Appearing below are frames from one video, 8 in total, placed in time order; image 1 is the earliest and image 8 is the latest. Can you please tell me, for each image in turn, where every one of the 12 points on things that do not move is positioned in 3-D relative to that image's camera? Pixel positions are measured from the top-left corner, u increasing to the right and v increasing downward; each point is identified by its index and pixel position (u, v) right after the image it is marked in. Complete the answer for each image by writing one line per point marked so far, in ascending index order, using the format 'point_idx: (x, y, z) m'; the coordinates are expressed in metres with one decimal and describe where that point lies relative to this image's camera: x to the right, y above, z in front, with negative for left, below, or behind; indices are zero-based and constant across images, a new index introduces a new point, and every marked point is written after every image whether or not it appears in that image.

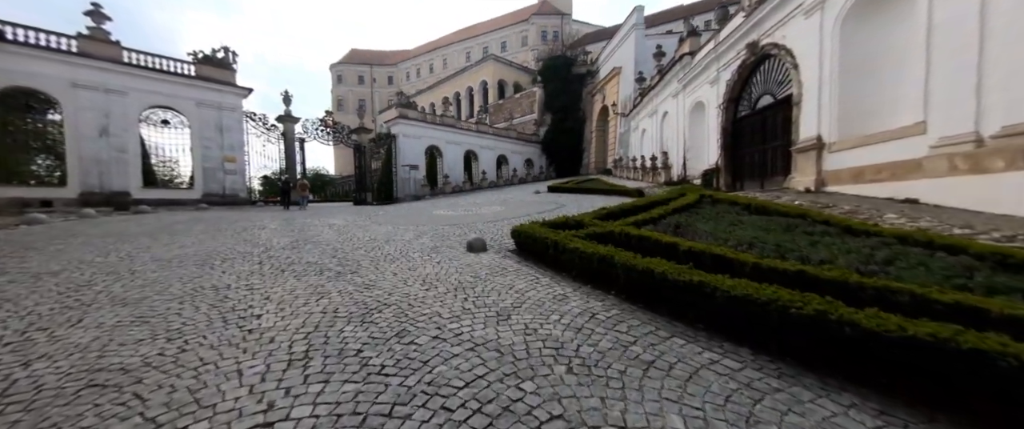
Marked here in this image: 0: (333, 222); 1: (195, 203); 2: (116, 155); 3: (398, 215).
0: (-5.2, -0.2, +9.8) m
1: (-15.8, +0.5, +16.7) m
2: (-17.8, +2.6, +15.1) m
3: (-4.0, 0.0, +11.9) m
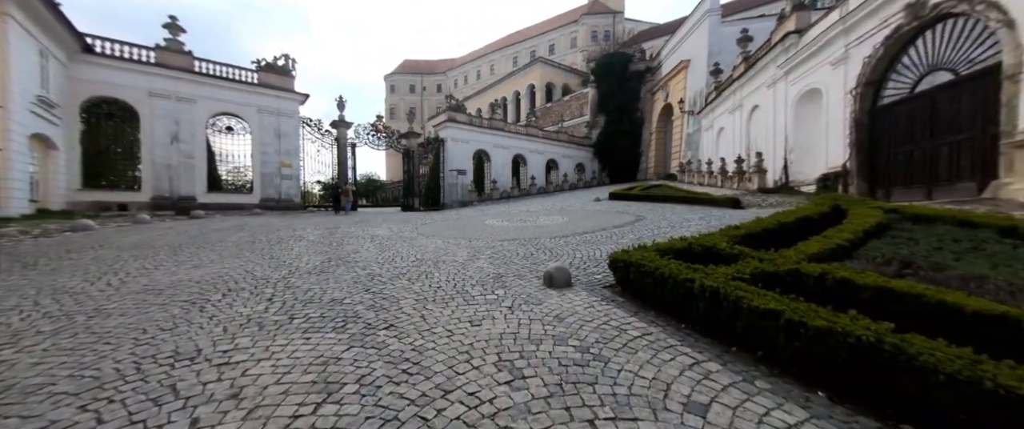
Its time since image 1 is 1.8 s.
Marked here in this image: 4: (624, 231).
0: (-3.5, -0.5, +8.7) m
1: (-13.1, +0.3, +16.9) m
2: (-15.2, +2.4, +15.6) m
3: (-2.0, -0.3, +10.6) m
4: (+2.2, -0.3, +6.8) m
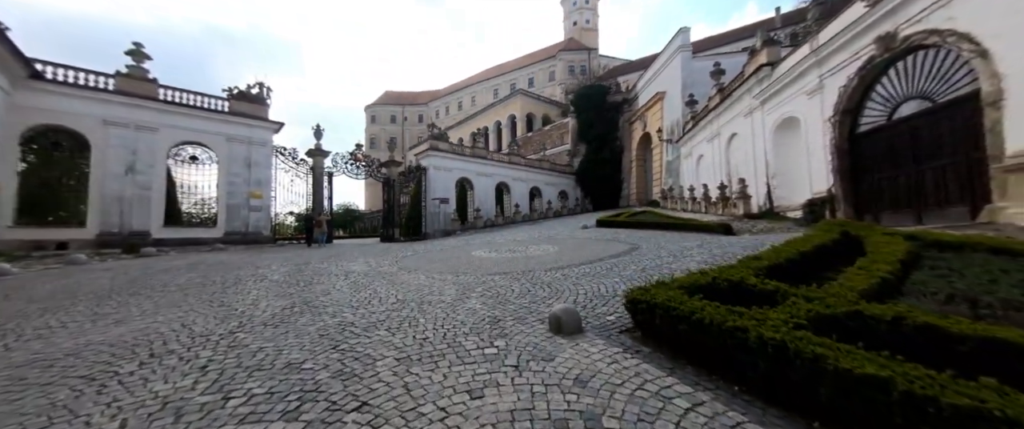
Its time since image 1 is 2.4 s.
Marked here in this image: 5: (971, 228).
0: (-3.7, -1.3, +7.9) m
1: (-13.9, -1.3, +15.6) m
2: (-15.9, +0.9, +14.3) m
3: (-2.4, -1.2, +9.9) m
4: (+2.1, -0.9, +6.3) m
5: (+8.1, -0.2, +5.9) m
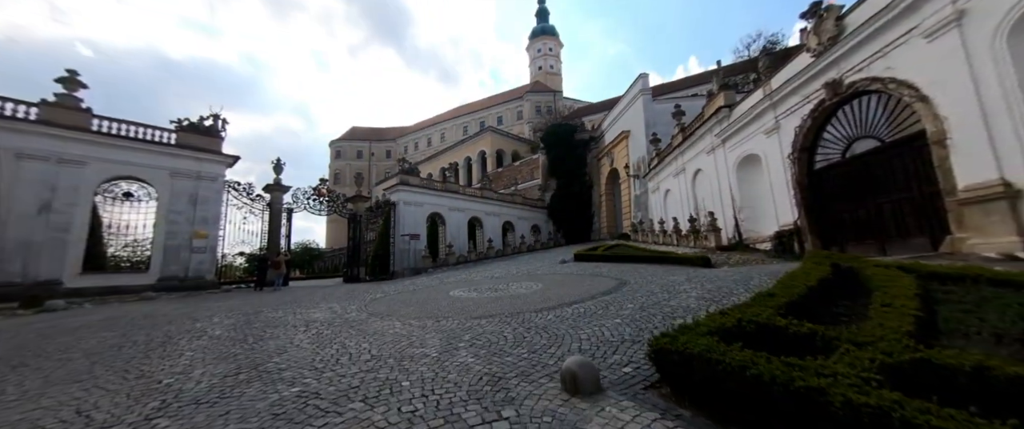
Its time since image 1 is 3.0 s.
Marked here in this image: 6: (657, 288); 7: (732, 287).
0: (-4.1, -2.1, +6.9) m
1: (-14.9, -3.1, +13.6) m
2: (-16.8, -0.7, +12.4) m
3: (-3.0, -2.3, +9.1) m
4: (+1.9, -1.5, +6.0) m
5: (+7.9, -0.8, +6.2) m
6: (+2.9, -1.5, +6.6) m
7: (+3.9, -1.3, +5.9) m
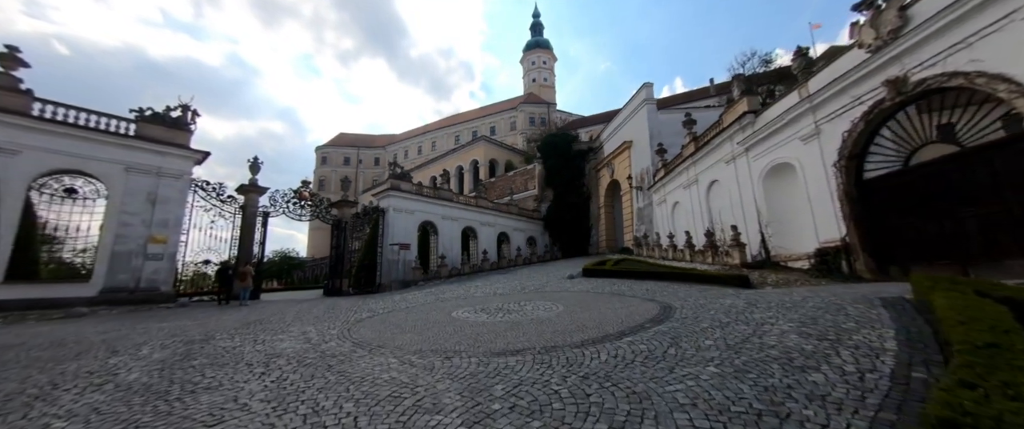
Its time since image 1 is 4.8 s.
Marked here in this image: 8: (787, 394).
0: (-3.6, -2.1, +5.3) m
1: (-14.7, -3.1, +11.5) m
2: (-16.6, -0.6, +10.3) m
3: (-2.6, -2.4, +7.5) m
4: (+2.3, -1.6, +4.6) m
5: (+8.4, -1.0, +5.1) m
6: (+3.3, -1.6, +5.2) m
7: (+4.4, -1.4, +4.6) m
8: (+2.2, -1.5, +2.7) m
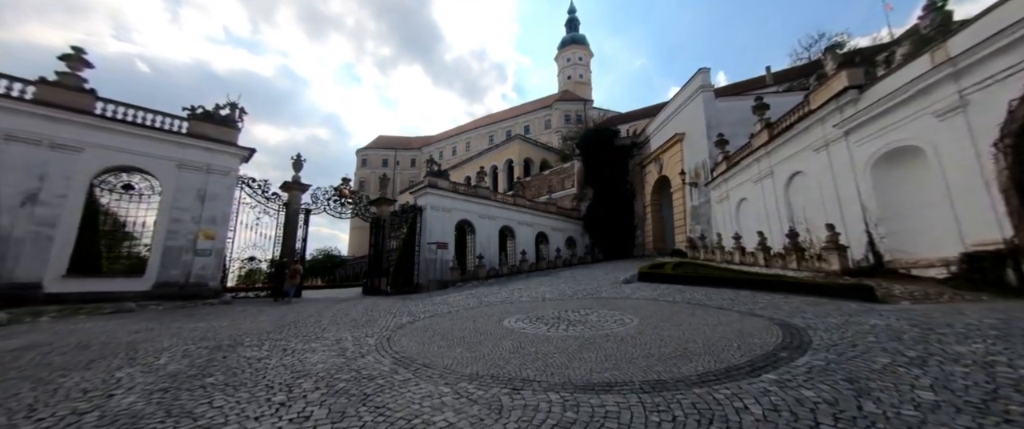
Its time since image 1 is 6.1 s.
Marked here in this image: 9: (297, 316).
0: (-2.6, -1.9, +4.4) m
1: (-13.1, -2.9, +11.6) m
2: (-15.0, -0.4, +10.6) m
3: (-1.4, -2.2, +6.5) m
4: (+3.2, -1.5, +3.1) m
5: (+9.3, -0.9, +3.0) m
6: (+4.3, -1.5, +3.7) m
7: (+5.3, -1.3, +2.9) m
8: (+3.0, -1.3, +1.3) m
9: (-5.4, -2.6, +8.3) m
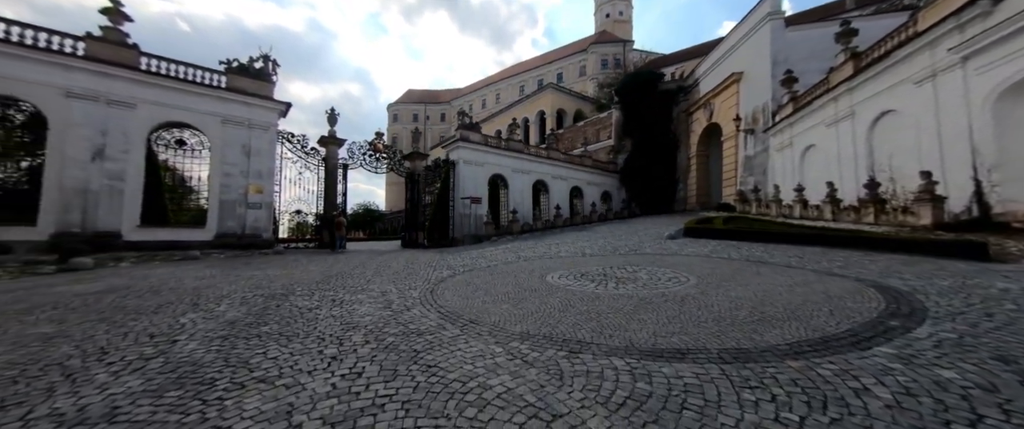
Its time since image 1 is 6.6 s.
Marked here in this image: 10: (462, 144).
0: (-2.0, -1.3, +4.4) m
1: (-11.7, -1.2, +12.6) m
2: (-13.8, +1.1, +11.4) m
3: (-0.6, -1.3, +6.3) m
4: (+3.7, -1.0, +2.5) m
5: (+9.8, -0.5, +1.8) m
6: (+4.8, -0.9, +2.9) m
7: (+5.7, -0.9, +2.1) m
8: (+3.3, -1.1, +0.7) m
9: (-4.4, -1.4, +8.6) m
10: (-2.7, +4.0, +18.5) m
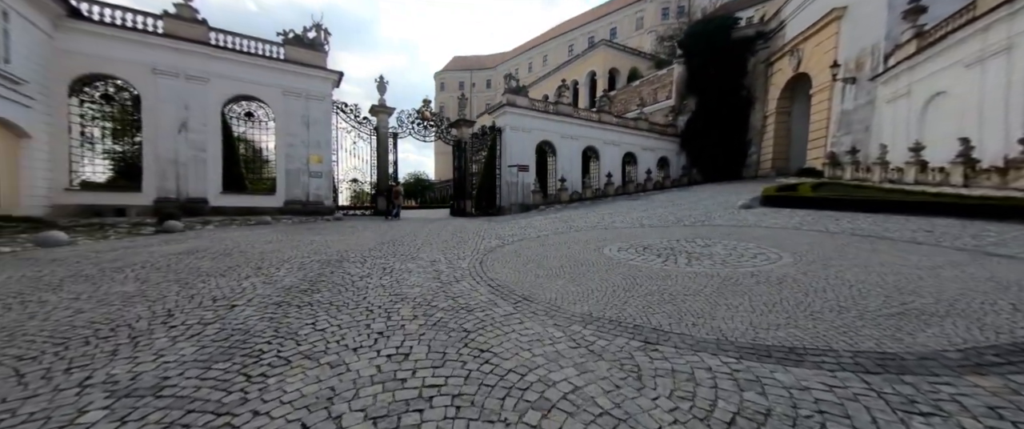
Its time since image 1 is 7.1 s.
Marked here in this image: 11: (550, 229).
0: (-1.3, -0.9, +4.2) m
1: (-9.8, +0.1, +13.6) m
2: (-12.0, +2.3, +12.6) m
3: (+0.4, -0.7, +5.9) m
4: (+4.1, -0.8, +1.5) m
5: (+10.0, -0.4, -0.1) m
6: (+5.3, -0.7, +1.8) m
7: (+6.0, -0.7, +0.8) m
8: (+3.4, -1.1, -0.2) m
9: (-3.1, -0.5, +8.7) m
10: (-0.1, +5.7, +17.7) m
11: (+1.1, -0.4, +9.4) m
